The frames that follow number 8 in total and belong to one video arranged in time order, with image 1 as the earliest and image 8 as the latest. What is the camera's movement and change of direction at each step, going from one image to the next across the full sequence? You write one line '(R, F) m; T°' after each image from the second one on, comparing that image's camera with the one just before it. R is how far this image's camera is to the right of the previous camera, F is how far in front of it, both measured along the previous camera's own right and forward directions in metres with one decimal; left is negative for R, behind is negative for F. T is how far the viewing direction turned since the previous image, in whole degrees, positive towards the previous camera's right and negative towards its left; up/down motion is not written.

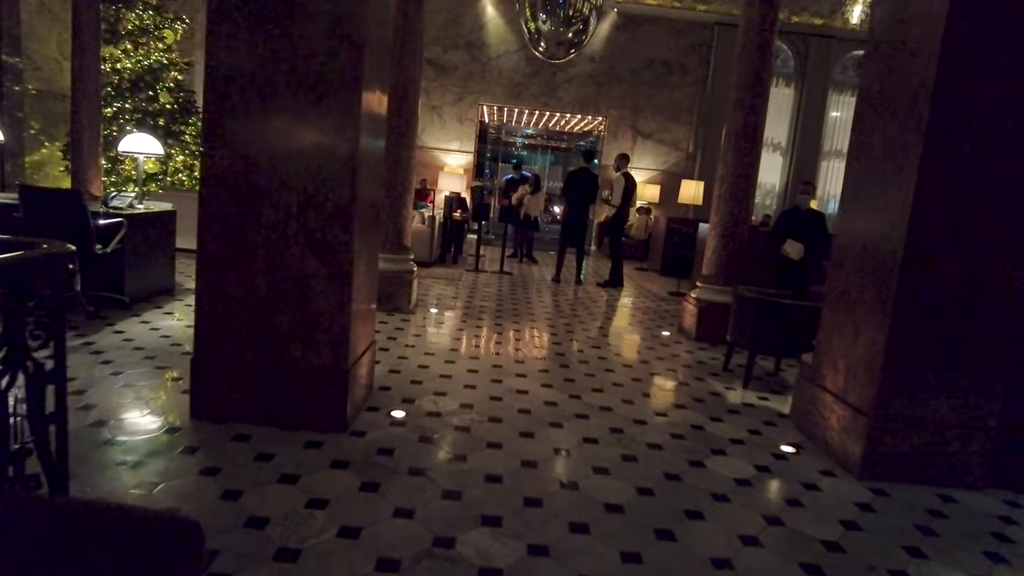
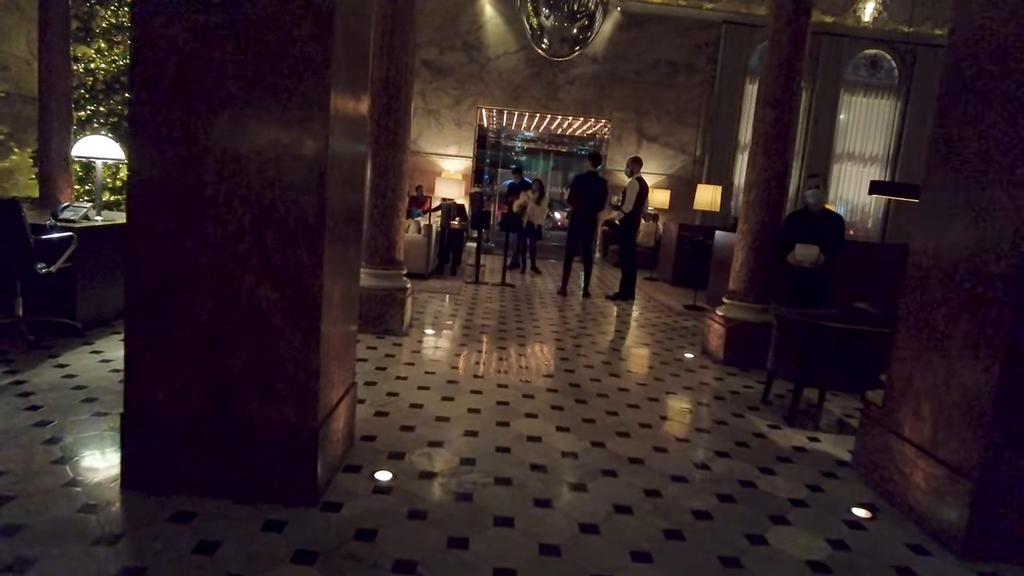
(-0.1, +0.7) m; 0°
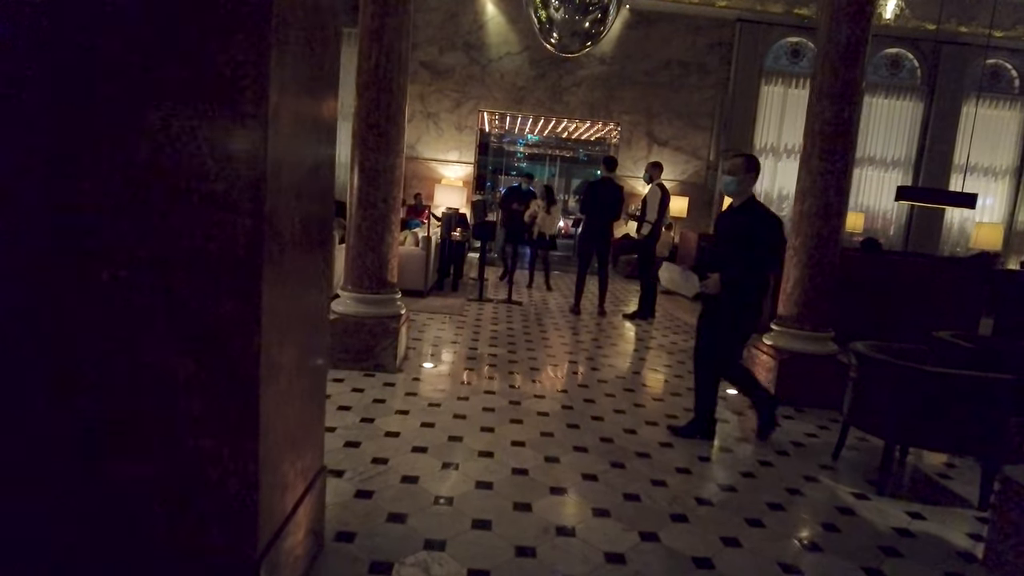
(-0.1, +0.8) m; 0°
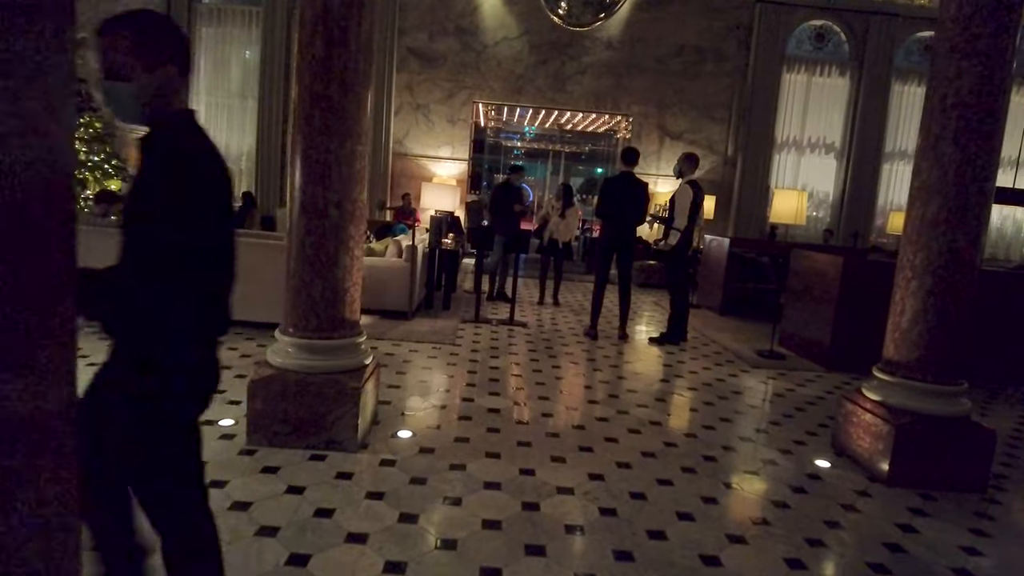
(-0.1, +1.4) m; 0°
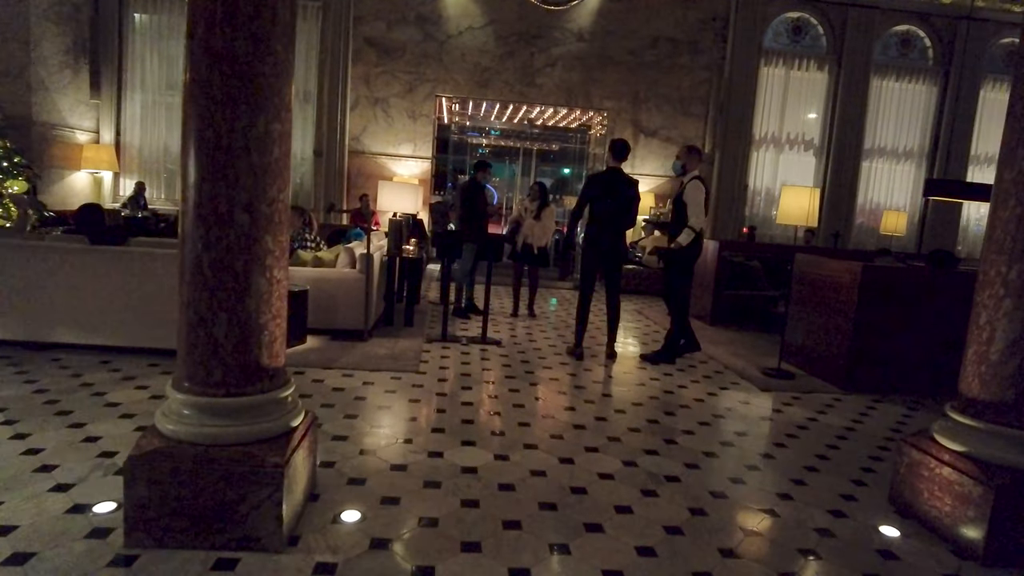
(-0.1, +0.9) m; +3°
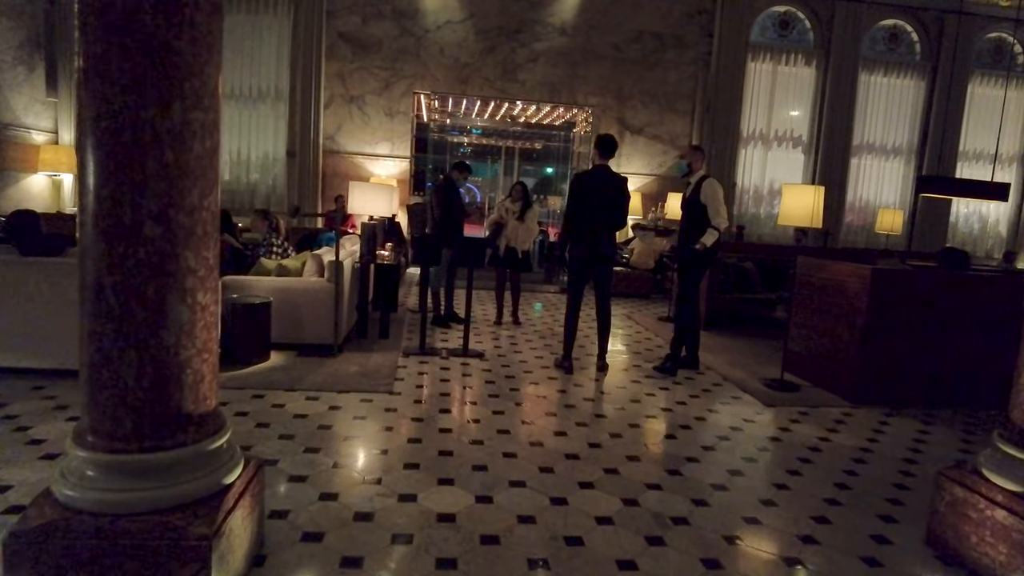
(0.0, +0.4) m; +1°
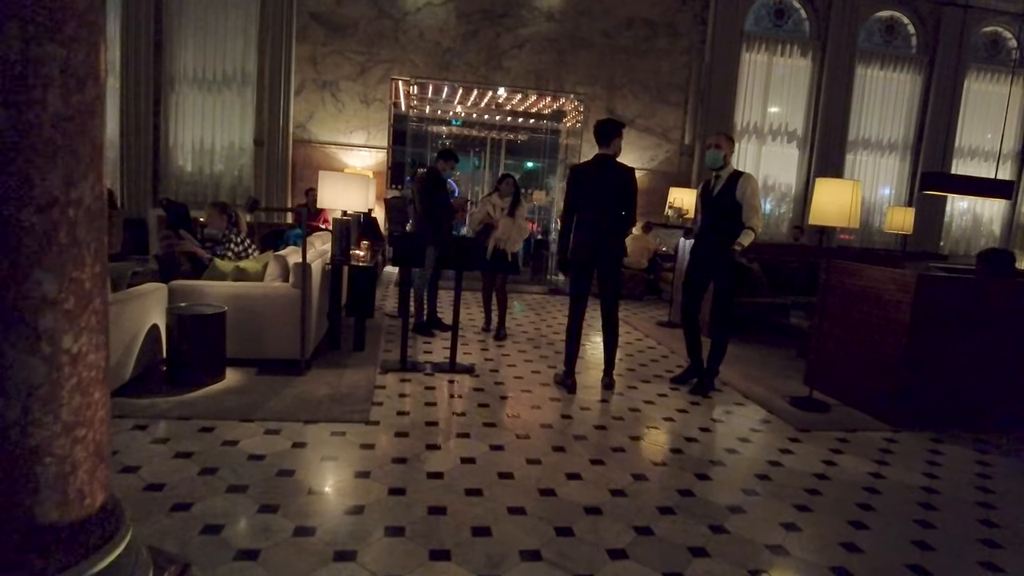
(-0.1, +0.7) m; +2°
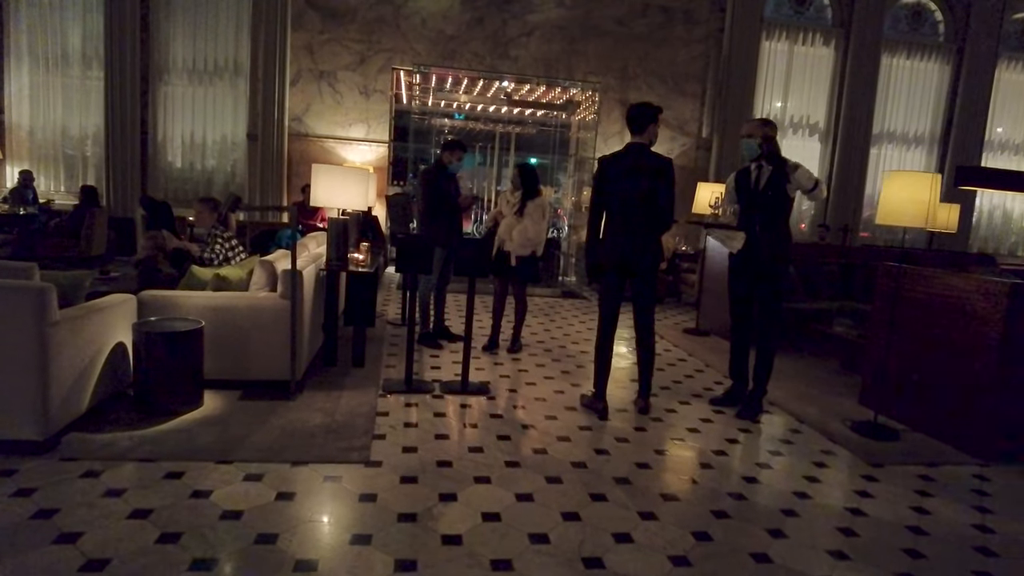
(-0.1, +0.6) m; 0°
